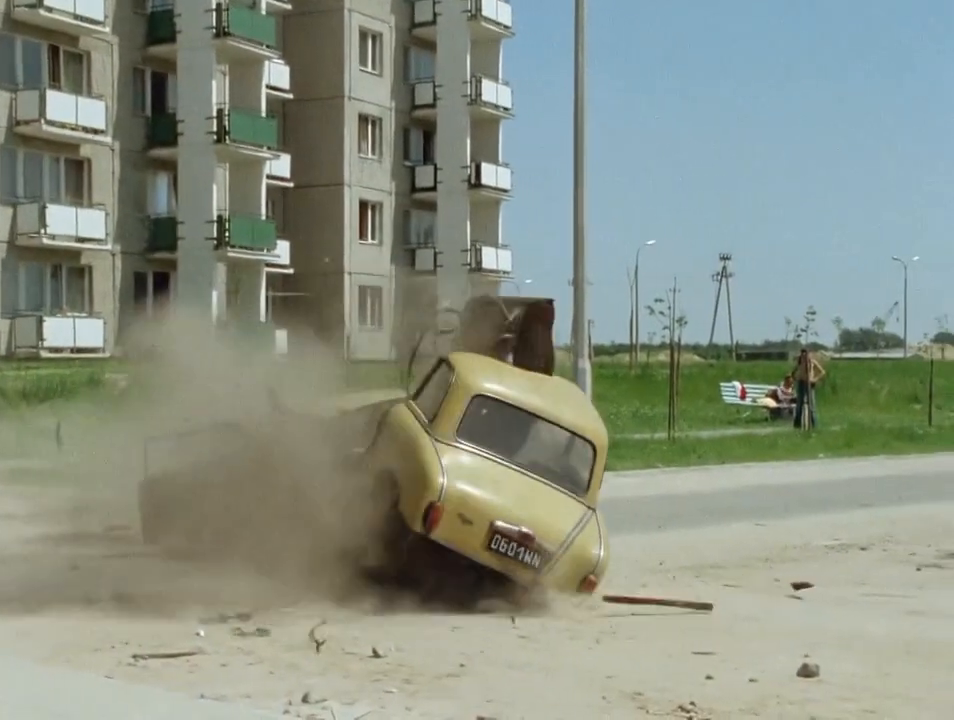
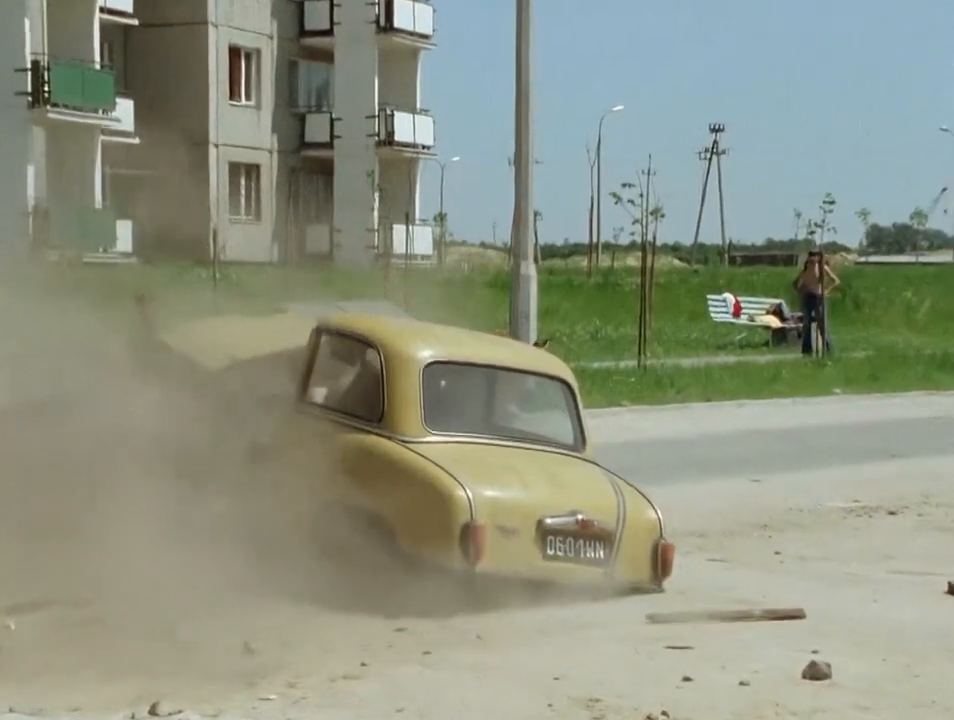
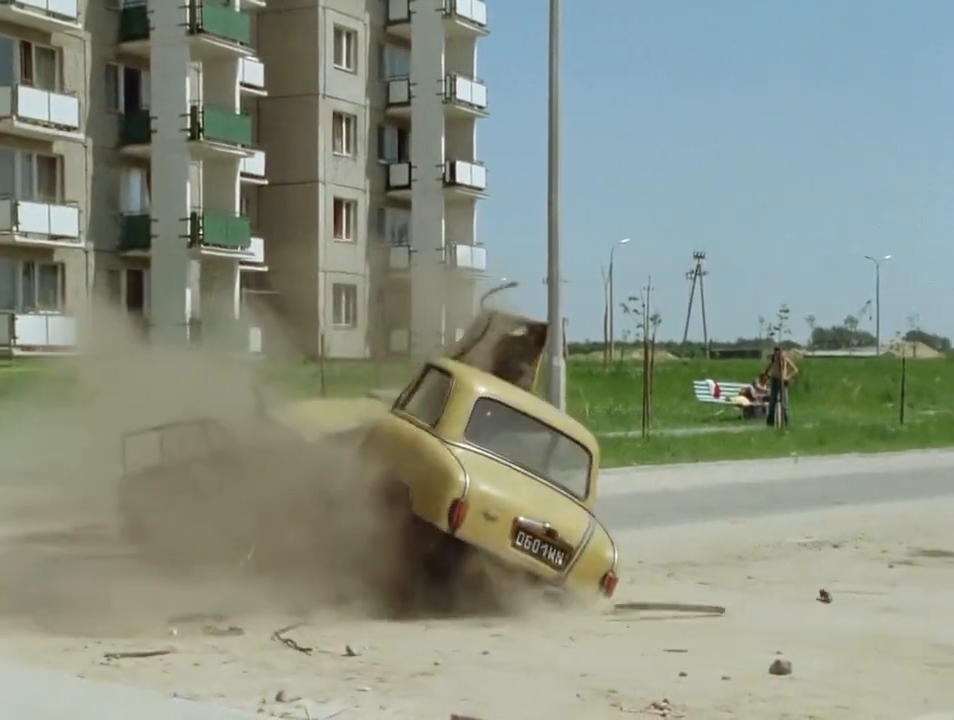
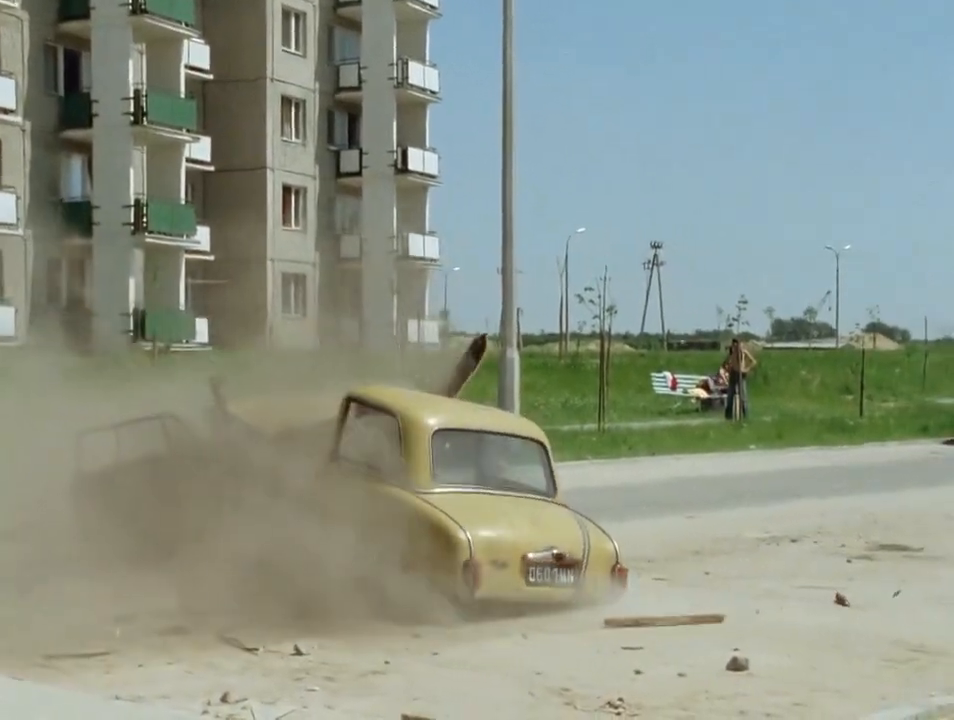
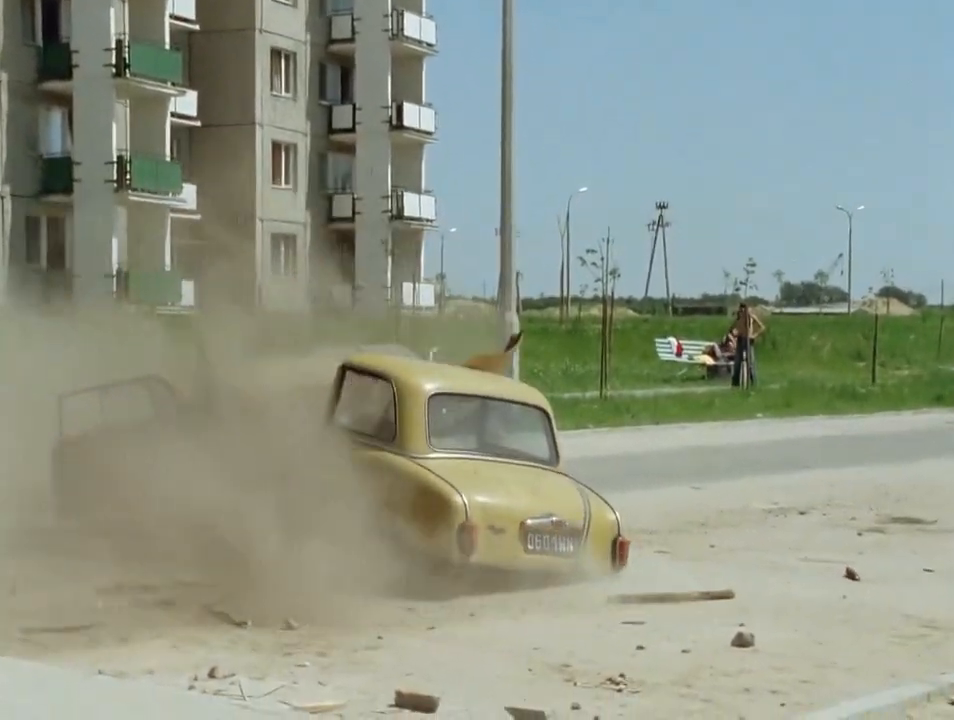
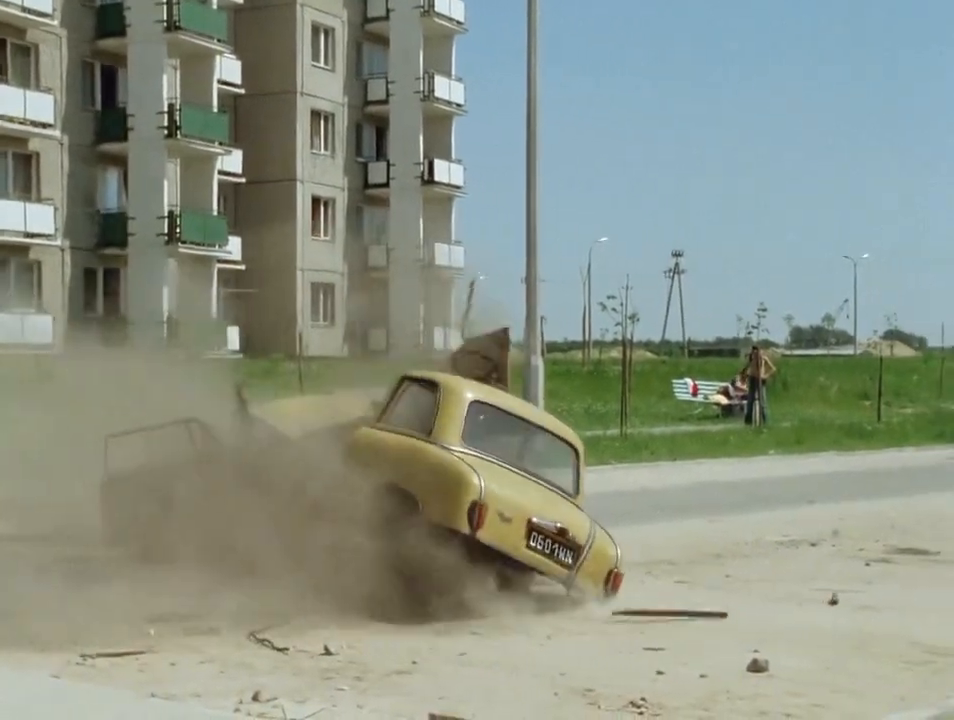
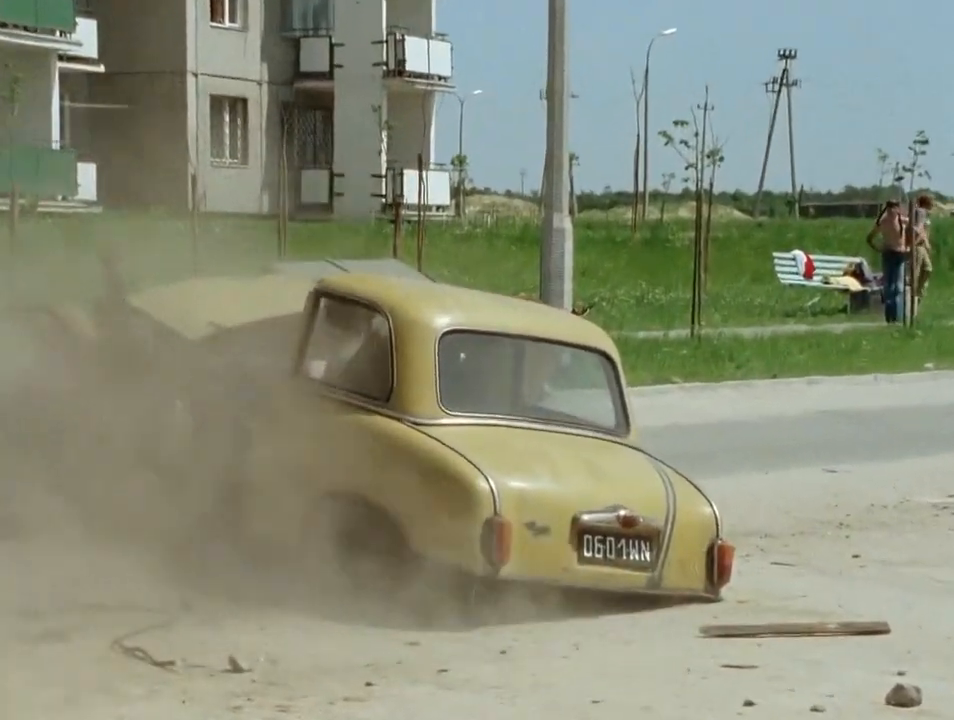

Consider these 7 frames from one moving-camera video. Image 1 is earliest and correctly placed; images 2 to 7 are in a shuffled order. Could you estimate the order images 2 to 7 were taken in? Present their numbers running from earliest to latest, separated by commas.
3, 6, 4, 5, 2, 7
